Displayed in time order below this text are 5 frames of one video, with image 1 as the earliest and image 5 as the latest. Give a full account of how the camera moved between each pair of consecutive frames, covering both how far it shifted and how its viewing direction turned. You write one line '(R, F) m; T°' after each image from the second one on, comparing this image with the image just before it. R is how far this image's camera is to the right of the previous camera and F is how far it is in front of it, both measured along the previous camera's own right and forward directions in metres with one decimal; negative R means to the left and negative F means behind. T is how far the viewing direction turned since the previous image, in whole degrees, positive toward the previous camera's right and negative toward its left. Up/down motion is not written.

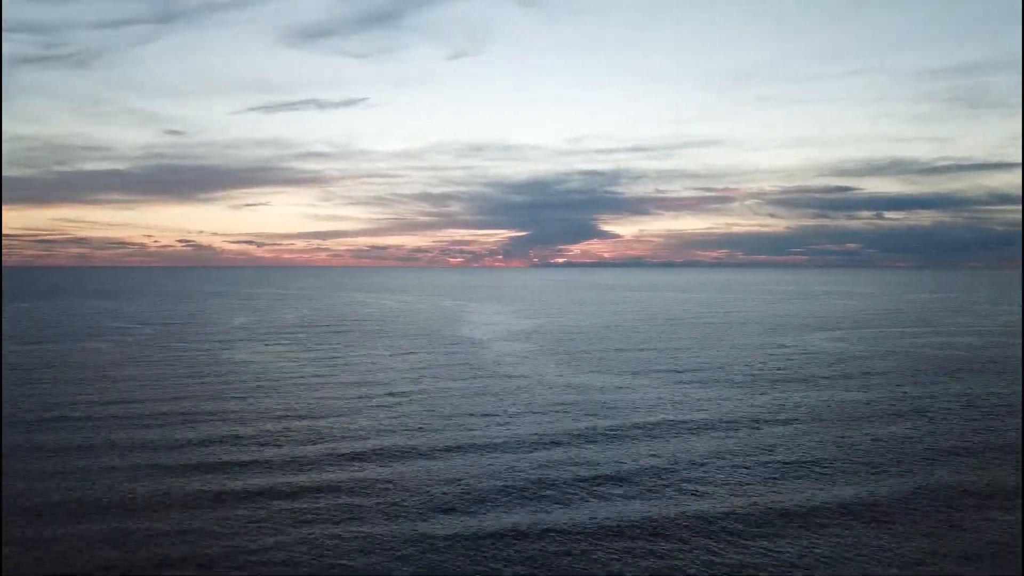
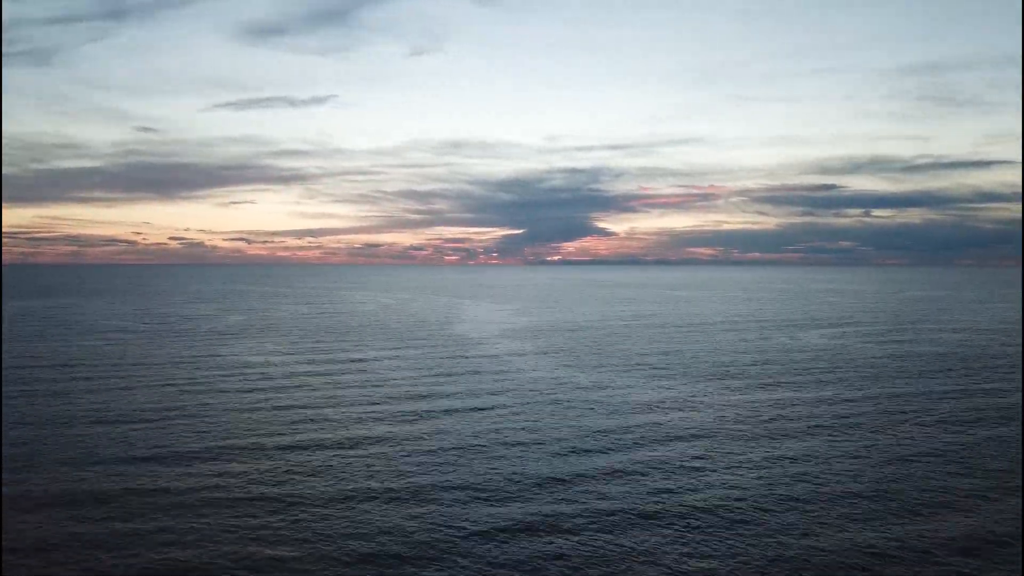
(-4.6, +0.1) m; 0°
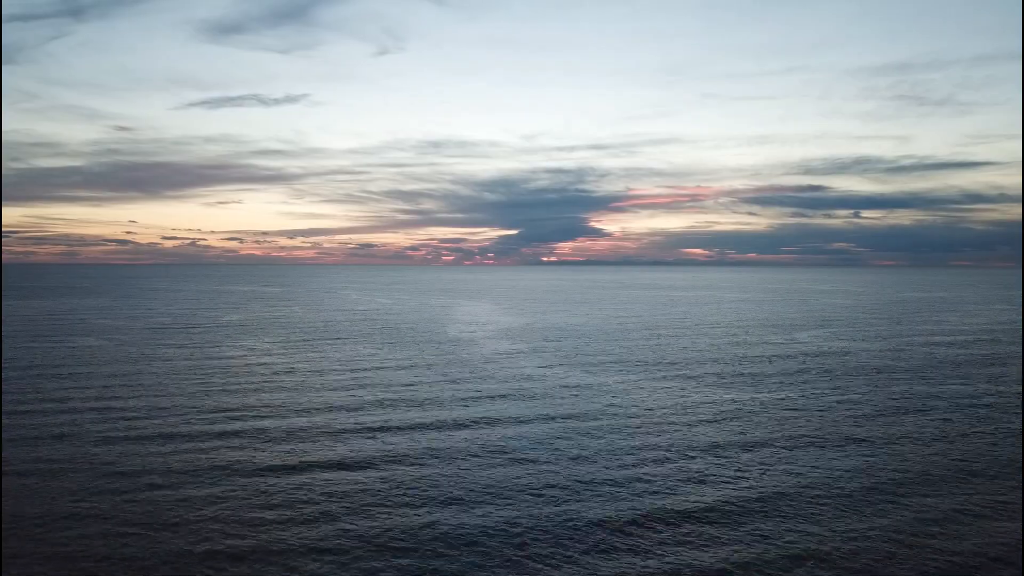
(+1.8, -1.8) m; 0°
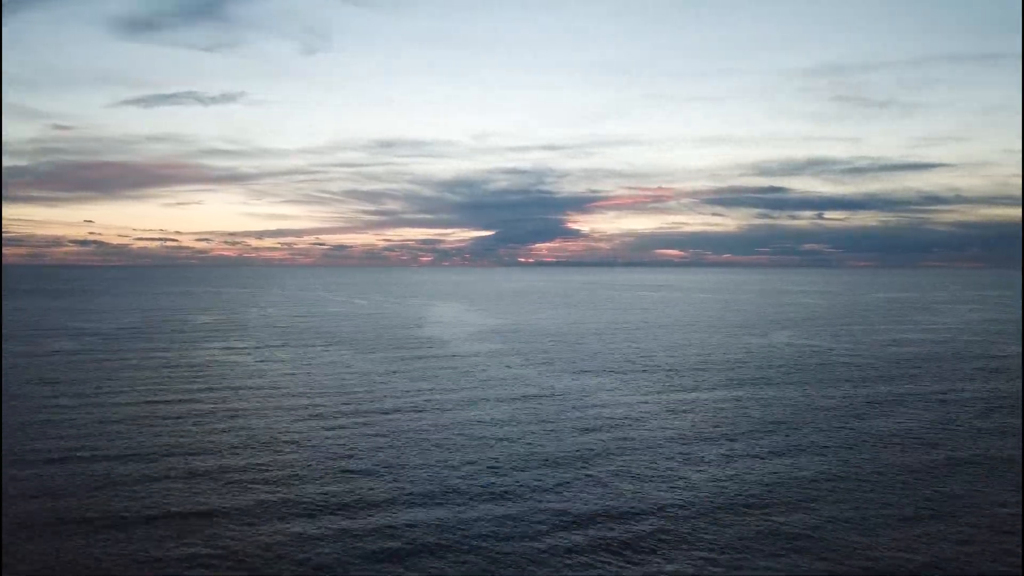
(-5.4, -1.7) m; +2°
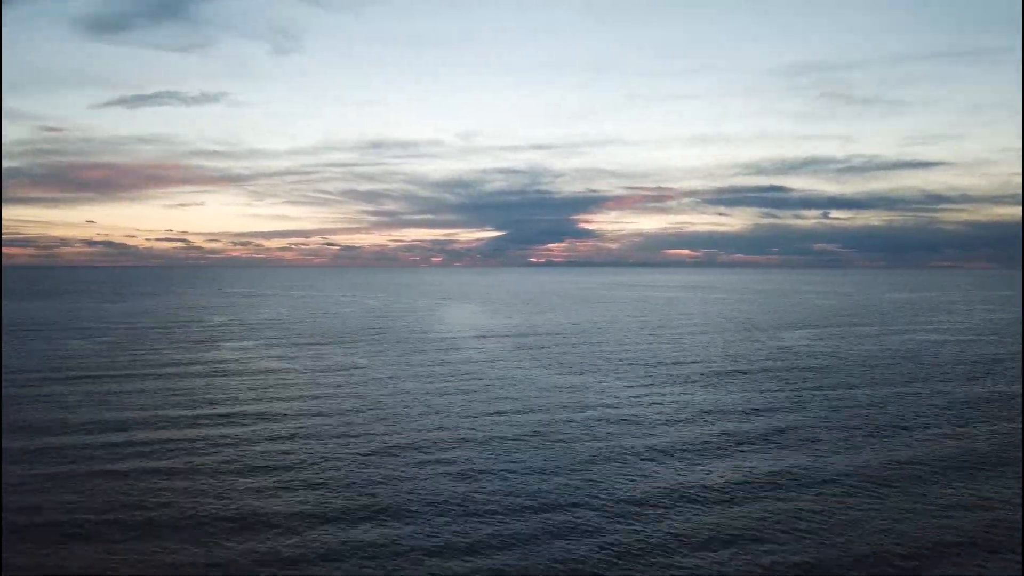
(-1.0, 0.0) m; -1°
